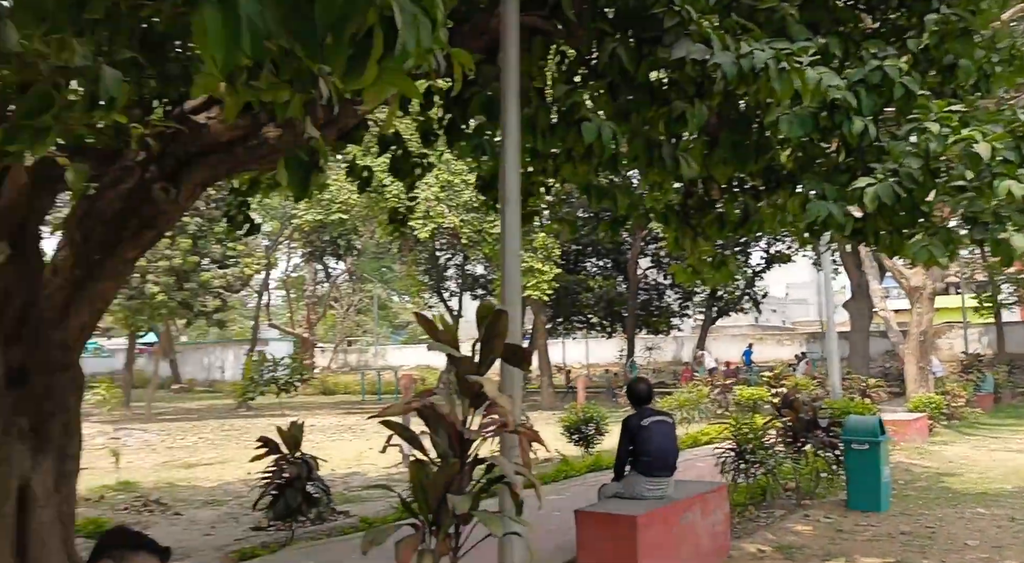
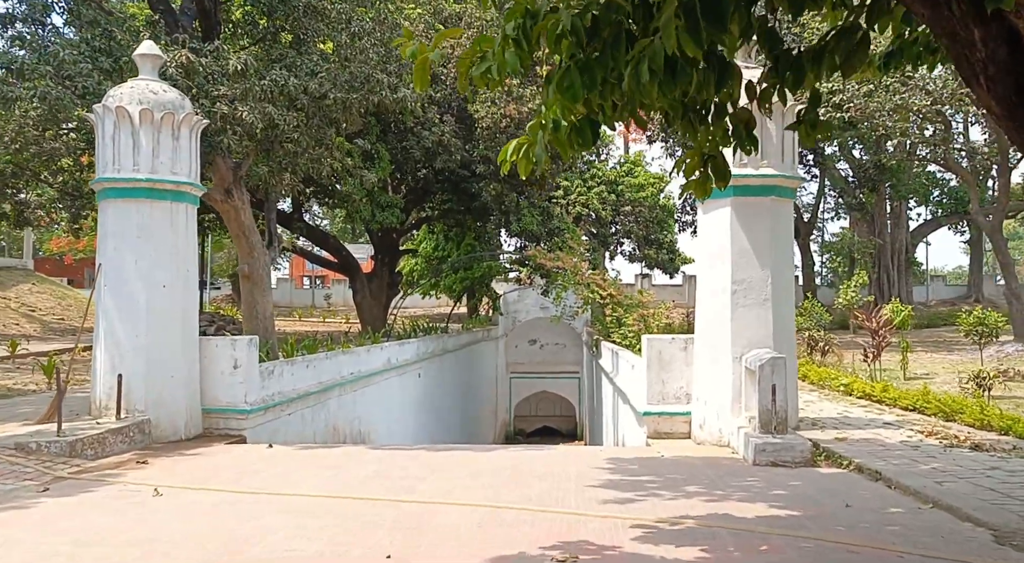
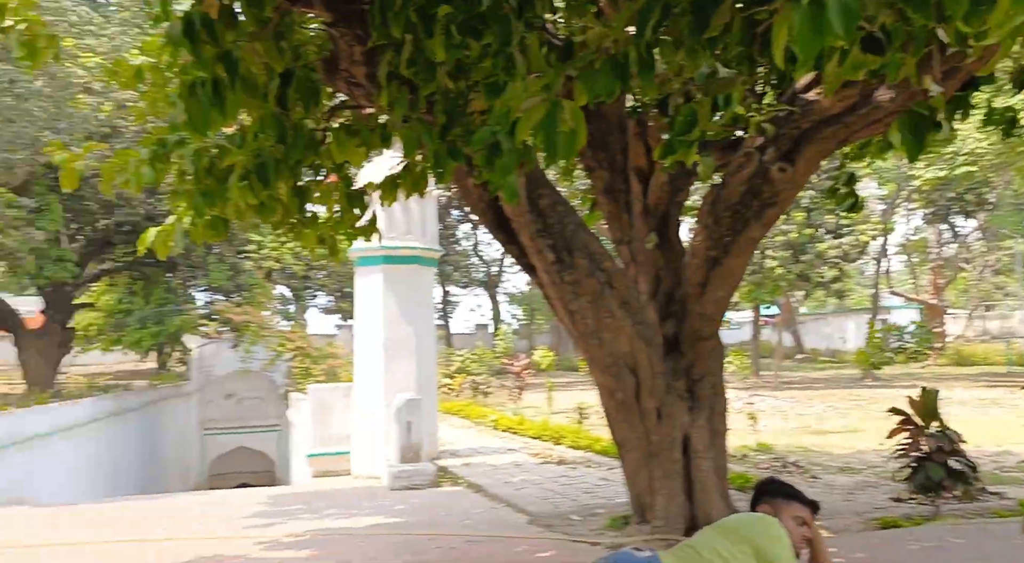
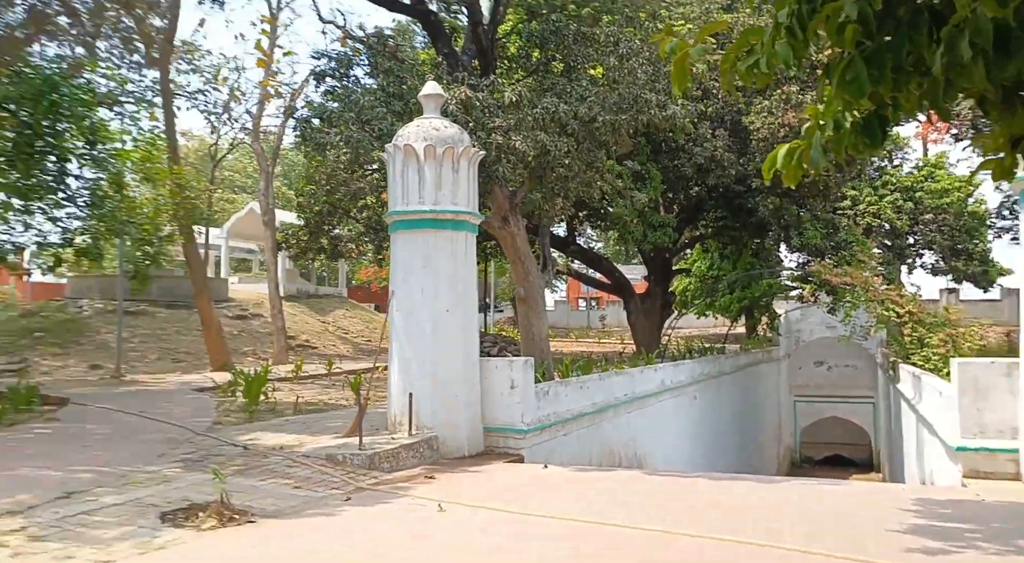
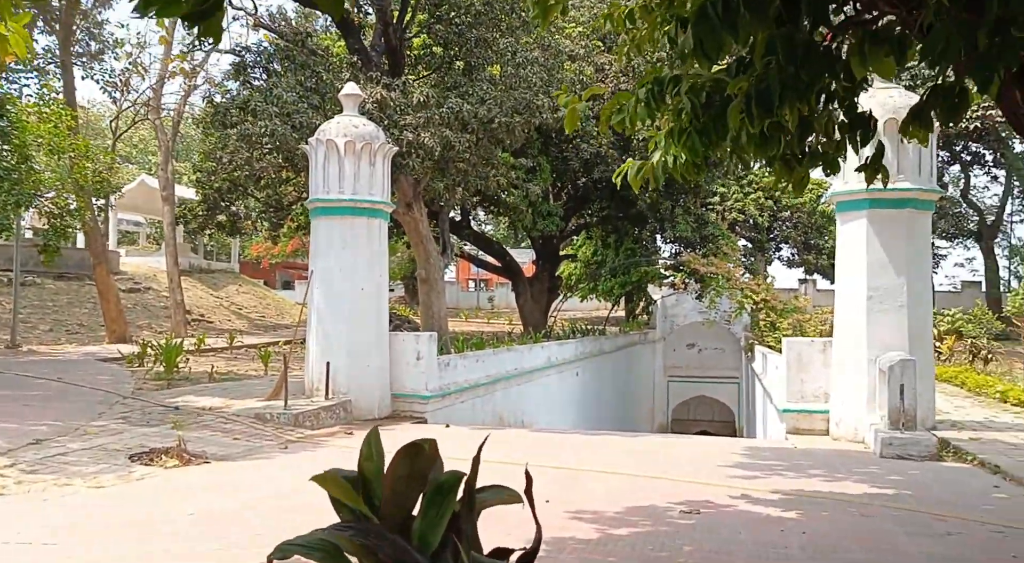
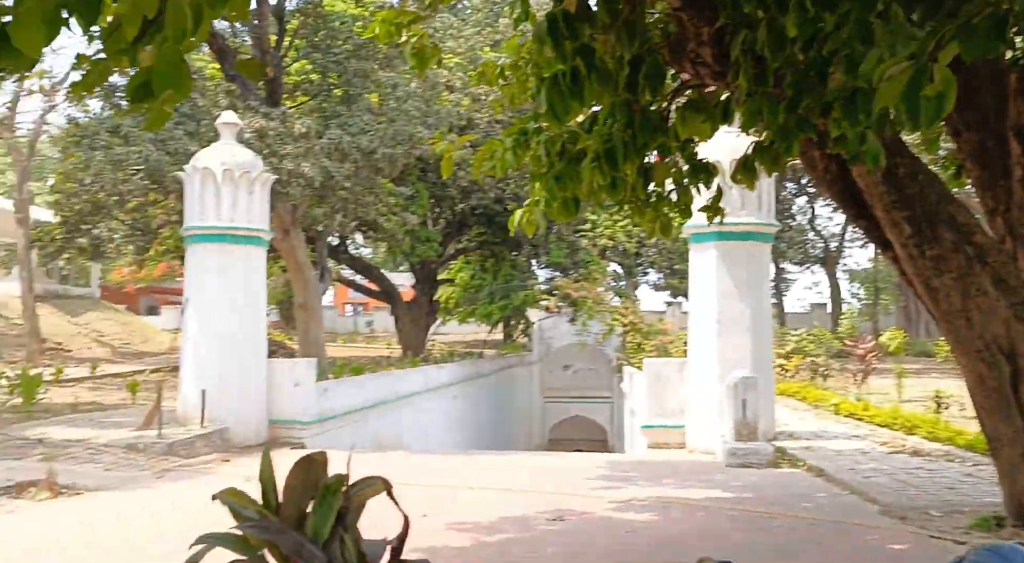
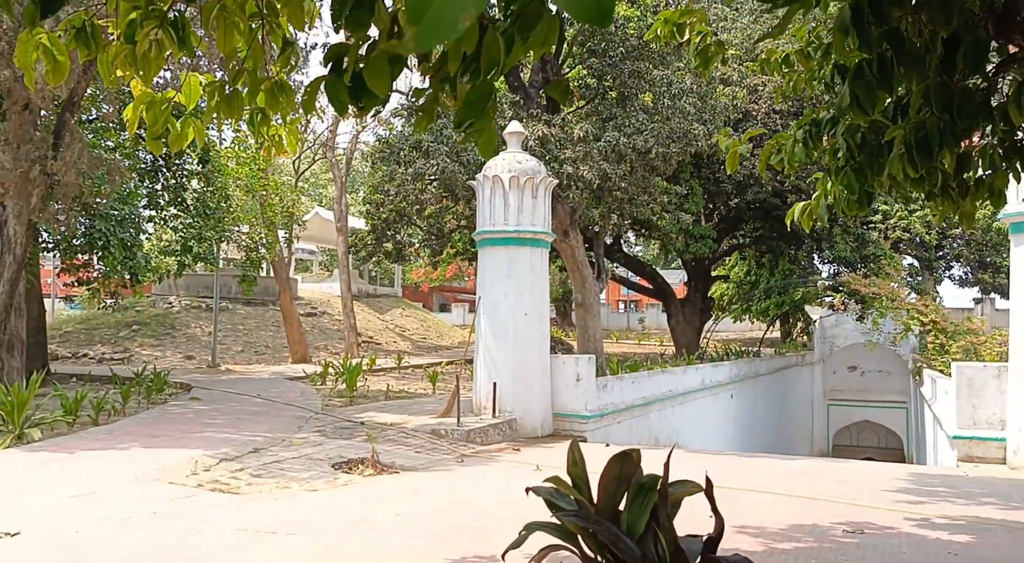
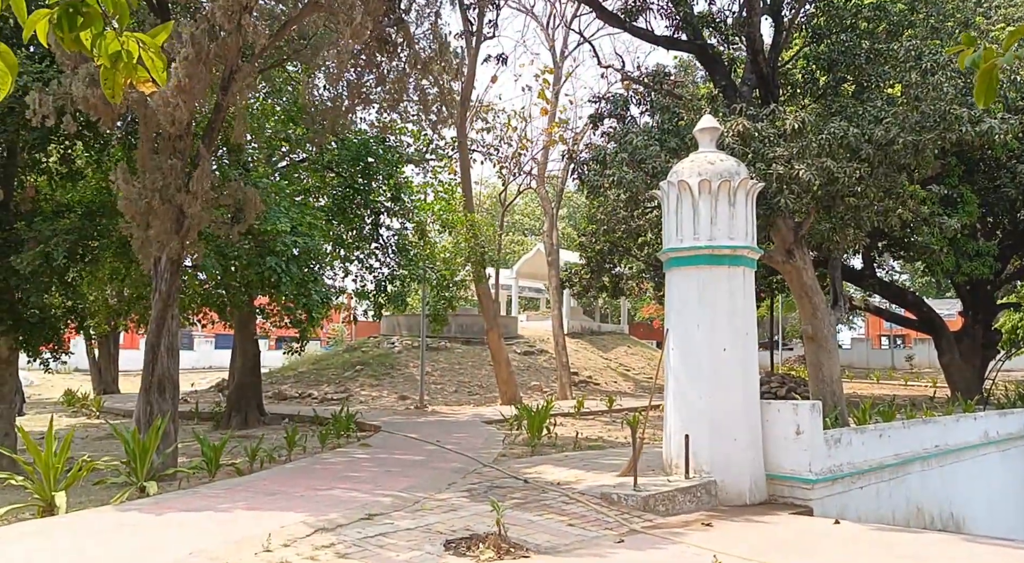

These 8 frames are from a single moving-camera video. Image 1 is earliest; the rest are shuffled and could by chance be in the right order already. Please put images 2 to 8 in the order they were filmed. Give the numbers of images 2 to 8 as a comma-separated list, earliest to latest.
3, 6, 7, 5, 2, 4, 8
